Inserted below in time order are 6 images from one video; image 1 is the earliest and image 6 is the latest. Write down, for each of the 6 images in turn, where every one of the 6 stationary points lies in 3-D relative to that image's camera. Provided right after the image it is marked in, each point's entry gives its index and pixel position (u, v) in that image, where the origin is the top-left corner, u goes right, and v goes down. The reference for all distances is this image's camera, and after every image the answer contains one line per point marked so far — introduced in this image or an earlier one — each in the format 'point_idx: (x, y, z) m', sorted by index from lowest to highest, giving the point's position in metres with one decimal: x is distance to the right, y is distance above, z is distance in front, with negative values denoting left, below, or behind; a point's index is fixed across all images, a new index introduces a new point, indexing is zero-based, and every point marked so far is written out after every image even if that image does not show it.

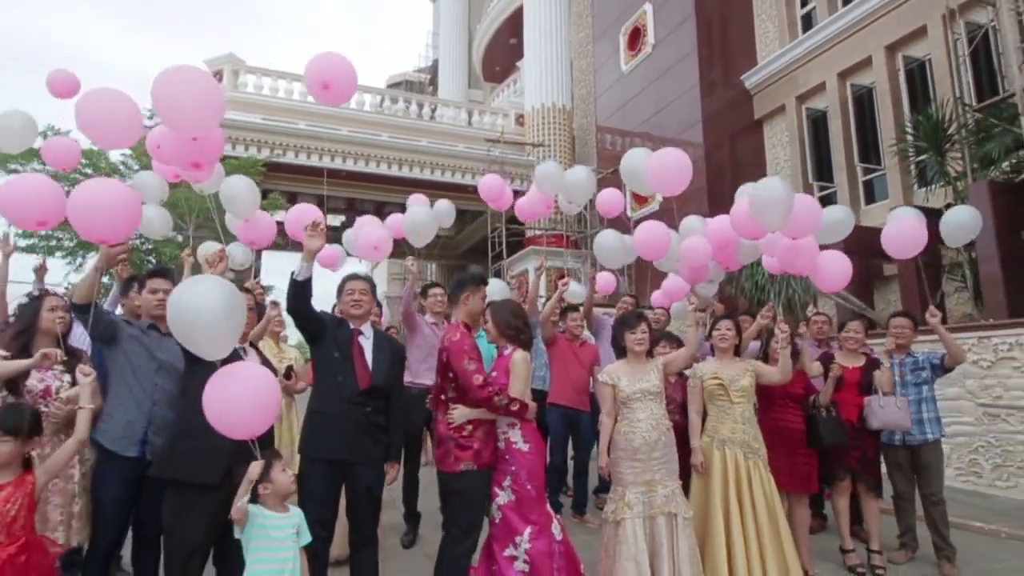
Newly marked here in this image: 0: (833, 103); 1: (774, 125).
0: (+4.5, +2.6, +8.8) m
1: (+4.1, +2.6, +10.1) m
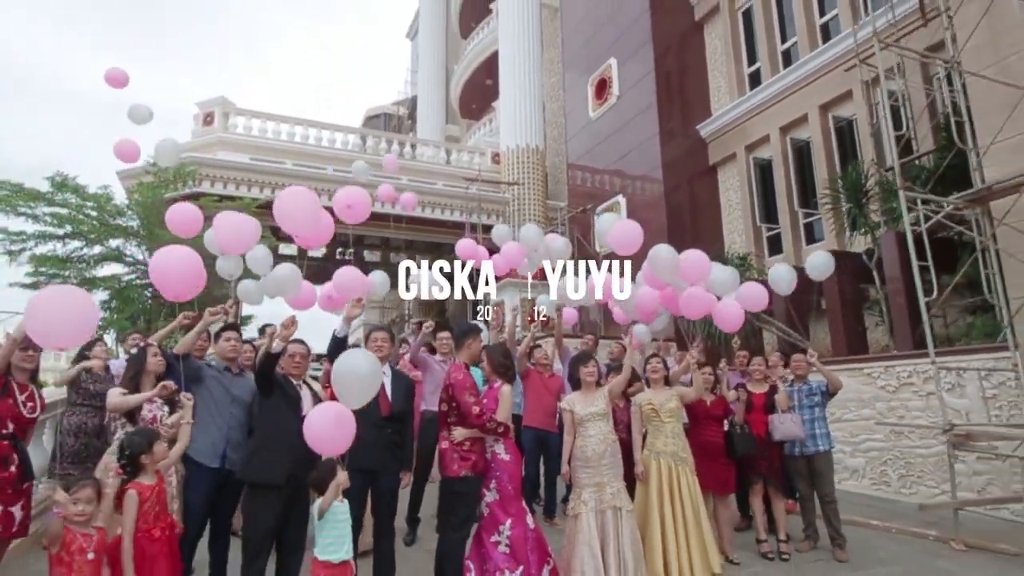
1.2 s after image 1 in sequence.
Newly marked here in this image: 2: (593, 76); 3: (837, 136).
0: (+4.1, +2.1, +9.9) m
1: (+3.7, +2.0, +11.1) m
2: (+1.7, +4.5, +13.5) m
3: (+4.7, +2.2, +9.1) m
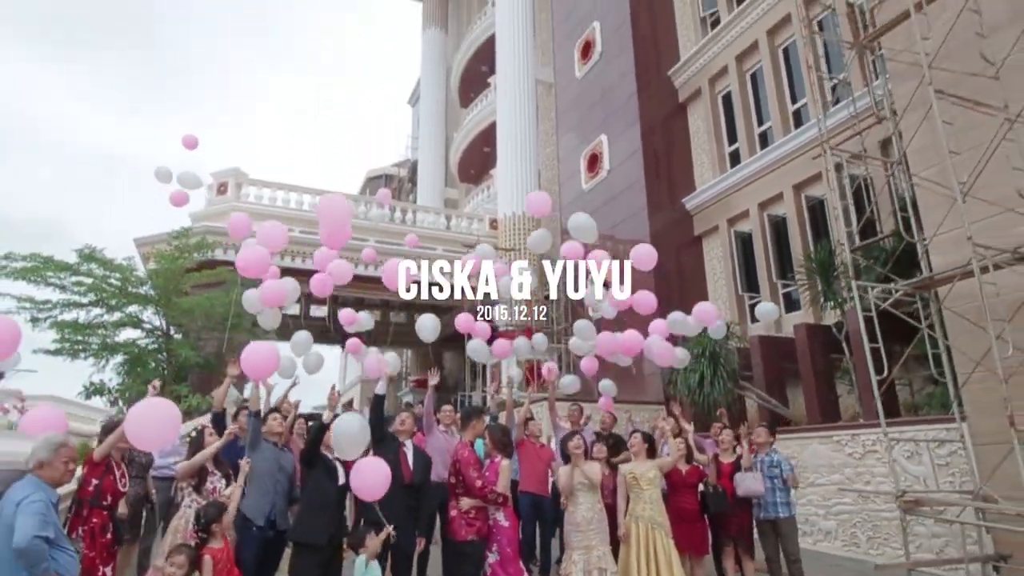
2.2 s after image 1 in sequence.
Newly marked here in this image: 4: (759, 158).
0: (+4.1, +1.0, +10.6) m
1: (+3.7, +0.9, +11.8) m
2: (+1.7, +3.1, +14.5) m
3: (+4.6, +1.1, +9.9) m
4: (+4.1, +2.1, +10.5) m
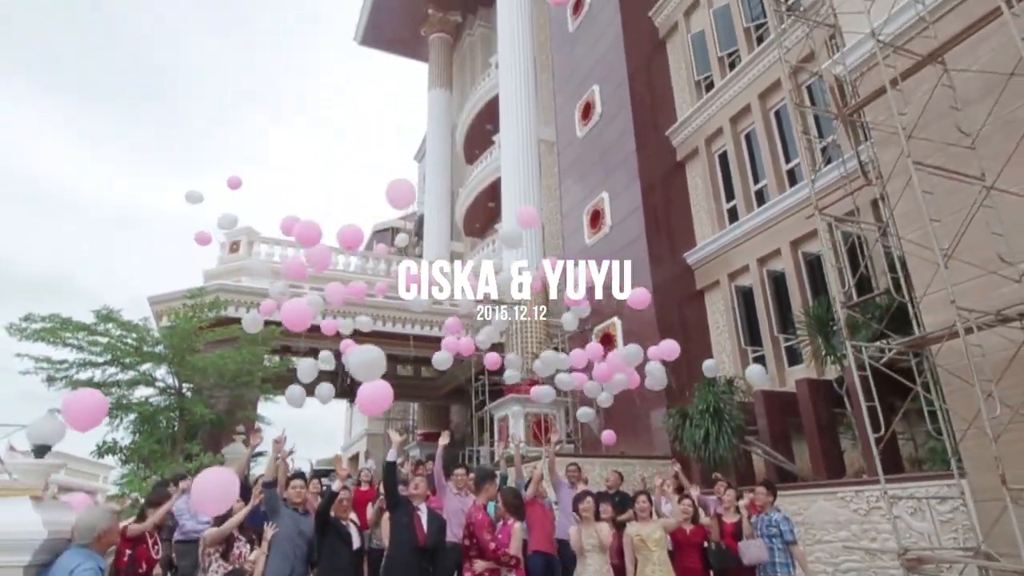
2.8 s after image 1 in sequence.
0: (+4.2, +0.1, +10.9) m
1: (+3.8, -0.1, +12.1) m
2: (+1.8, +1.9, +14.9) m
3: (+4.7, +0.3, +10.1) m
4: (+4.2, +1.2, +10.8) m
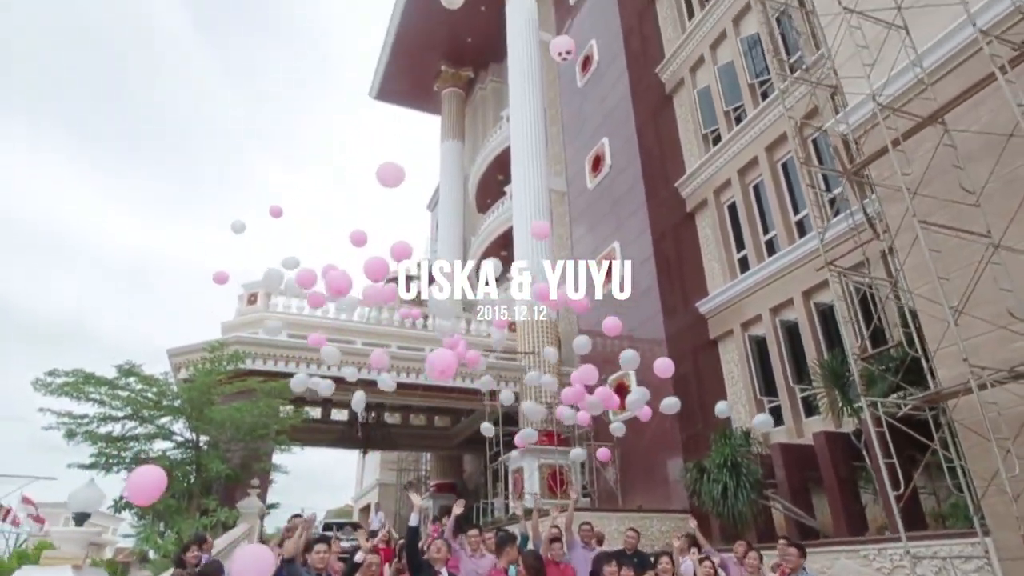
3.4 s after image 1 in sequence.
0: (+4.4, -0.8, +10.9) m
1: (+4.1, -1.1, +12.1) m
2: (+2.1, +0.7, +15.1) m
3: (+4.9, -0.5, +10.2) m
4: (+4.4, +0.4, +11.0) m
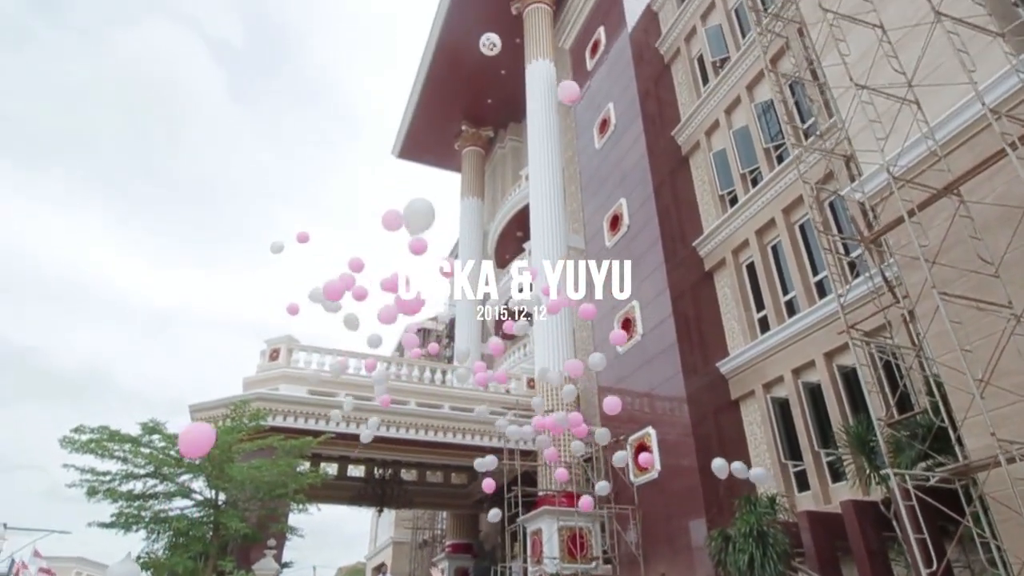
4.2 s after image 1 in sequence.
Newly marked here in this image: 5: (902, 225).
0: (+4.8, -1.8, +10.8) m
1: (+4.4, -2.2, +11.9) m
2: (+2.5, -0.6, +15.1) m
3: (+5.3, -1.5, +10.1) m
4: (+4.7, -0.7, +10.9) m
5: (+3.9, +0.7, +6.4) m
